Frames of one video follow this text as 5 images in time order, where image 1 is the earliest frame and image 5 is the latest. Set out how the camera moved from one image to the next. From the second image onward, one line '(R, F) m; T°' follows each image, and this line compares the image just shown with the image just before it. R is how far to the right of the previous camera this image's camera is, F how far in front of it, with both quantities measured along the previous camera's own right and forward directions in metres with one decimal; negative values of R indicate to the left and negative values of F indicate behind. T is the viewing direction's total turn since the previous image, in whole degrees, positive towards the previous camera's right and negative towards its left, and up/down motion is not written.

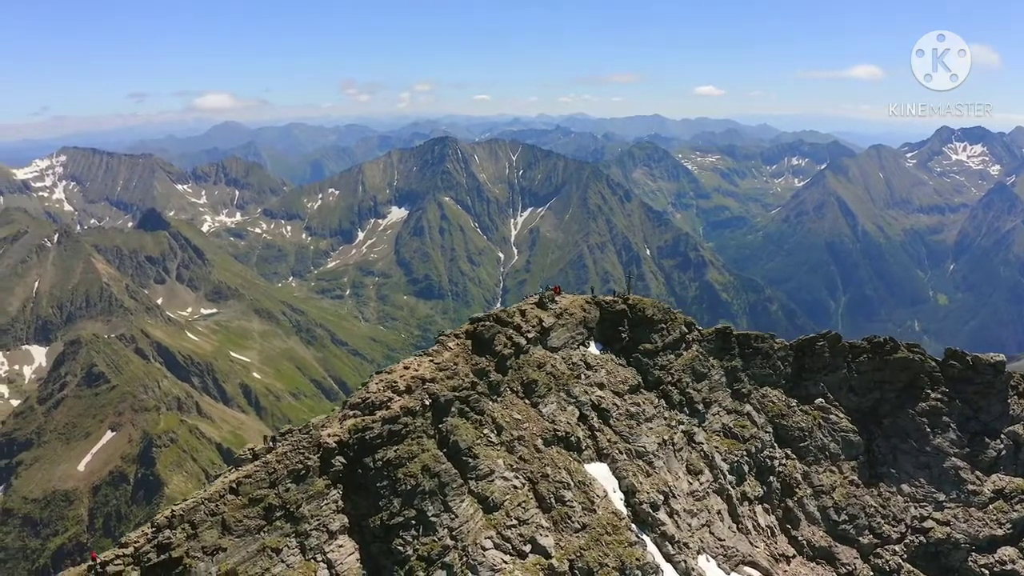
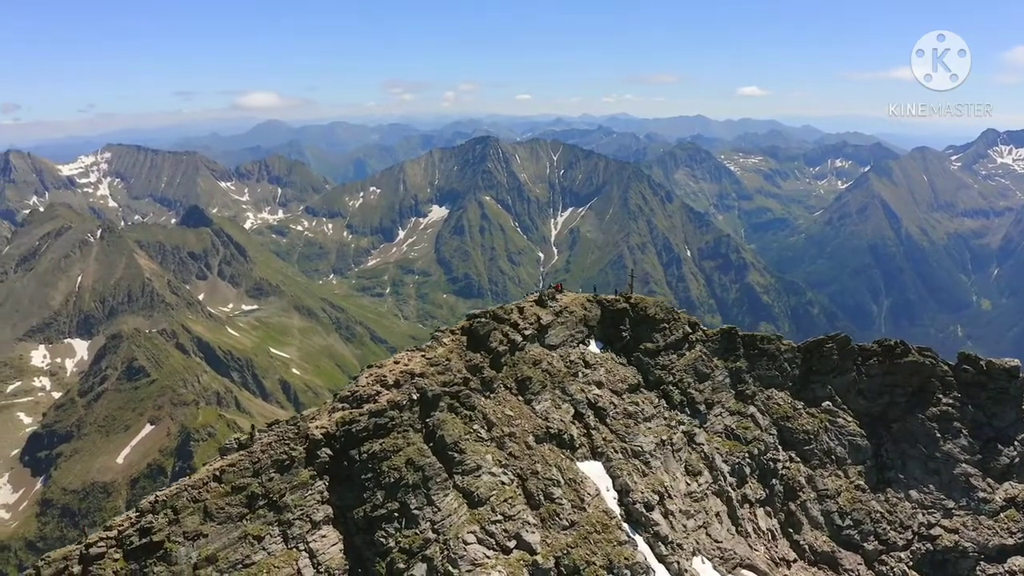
(+2.6, -0.1) m; -2°
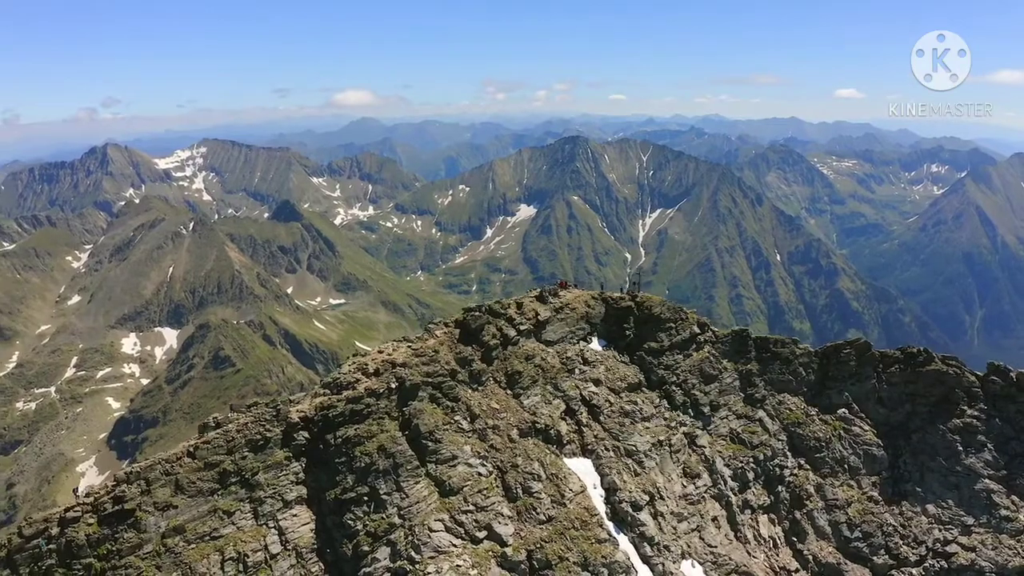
(+5.4, -0.1) m; -5°
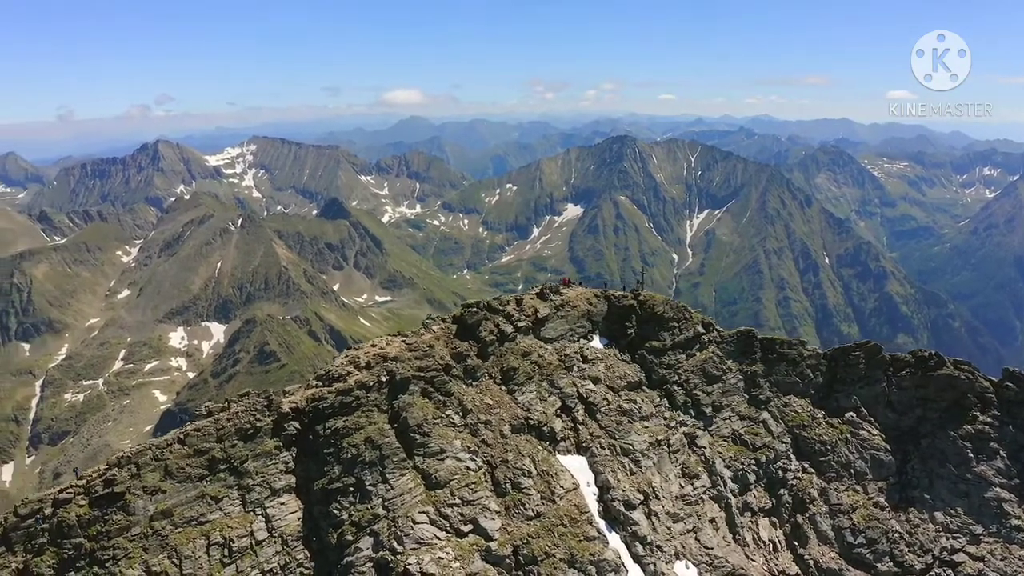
(+2.8, -0.1) m; -2°
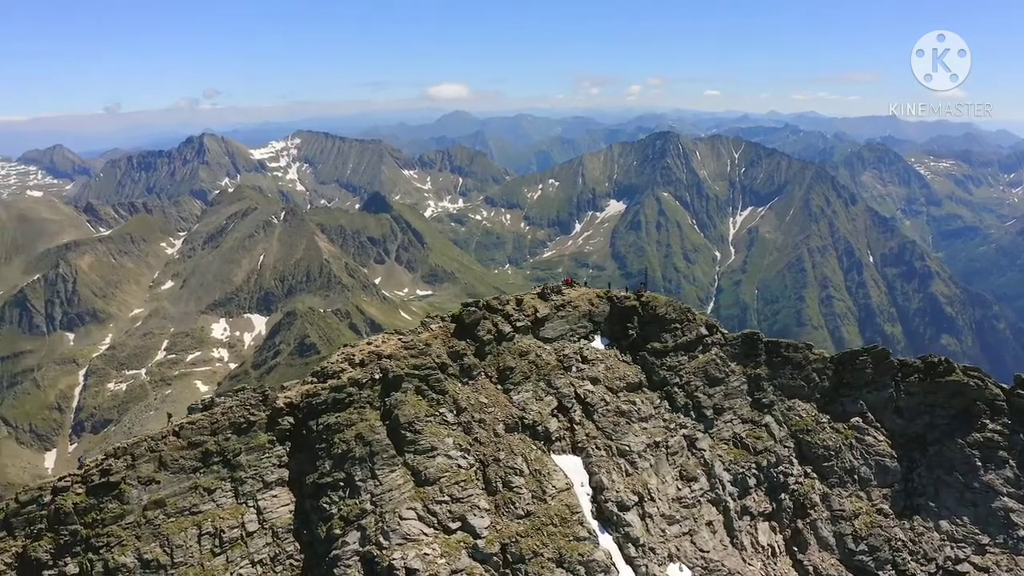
(+2.4, -0.3) m; -2°
